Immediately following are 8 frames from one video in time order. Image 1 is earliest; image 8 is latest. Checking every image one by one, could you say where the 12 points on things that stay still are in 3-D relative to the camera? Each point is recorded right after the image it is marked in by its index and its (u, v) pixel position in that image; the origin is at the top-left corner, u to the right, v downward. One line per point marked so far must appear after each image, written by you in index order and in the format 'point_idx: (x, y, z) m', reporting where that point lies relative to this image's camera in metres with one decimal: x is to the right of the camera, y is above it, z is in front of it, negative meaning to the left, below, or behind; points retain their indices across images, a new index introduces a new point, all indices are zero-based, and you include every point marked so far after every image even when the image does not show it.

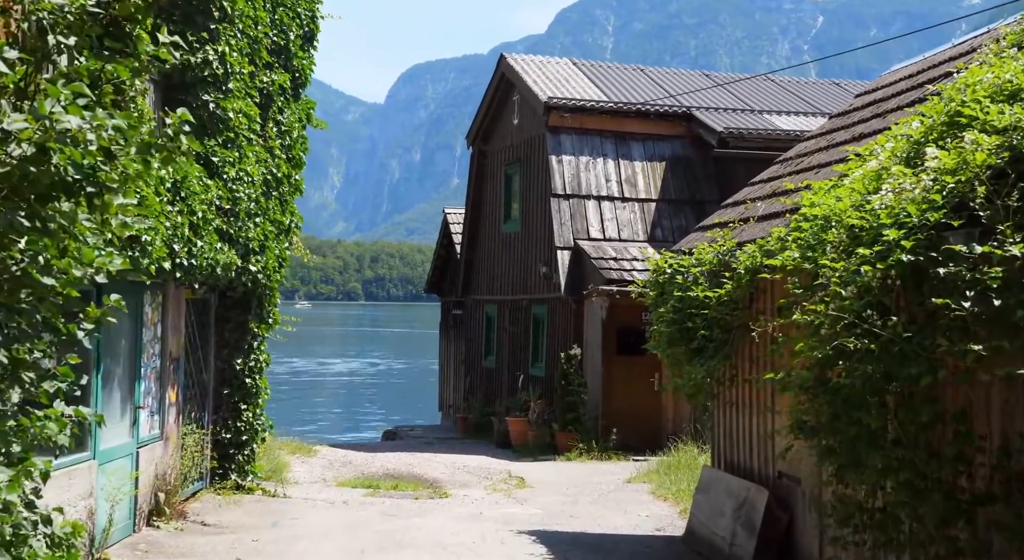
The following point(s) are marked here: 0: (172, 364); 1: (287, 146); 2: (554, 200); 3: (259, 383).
0: (-3.0, -0.7, +11.8) m
1: (-2.2, +1.3, +13.3) m
2: (+0.6, +1.2, +19.8) m
3: (-2.5, -1.0, +13.5) m
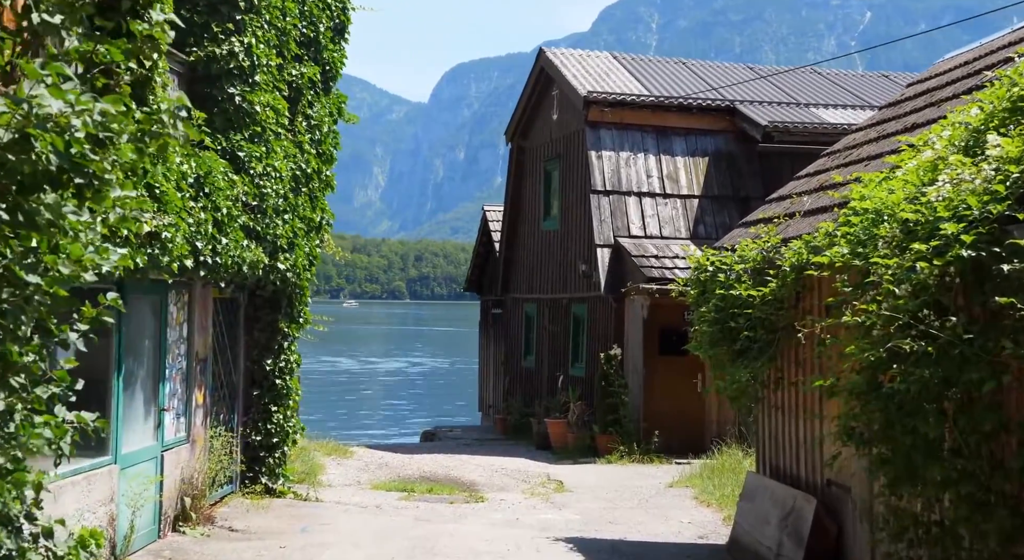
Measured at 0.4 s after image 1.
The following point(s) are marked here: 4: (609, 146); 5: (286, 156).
0: (-2.7, -0.7, +11.5) m
1: (-1.9, +1.3, +13.0) m
2: (+1.2, +1.2, +19.4) m
3: (-2.2, -1.0, +13.2) m
4: (+1.4, +2.0, +19.8) m
5: (-2.0, +1.1, +12.1) m
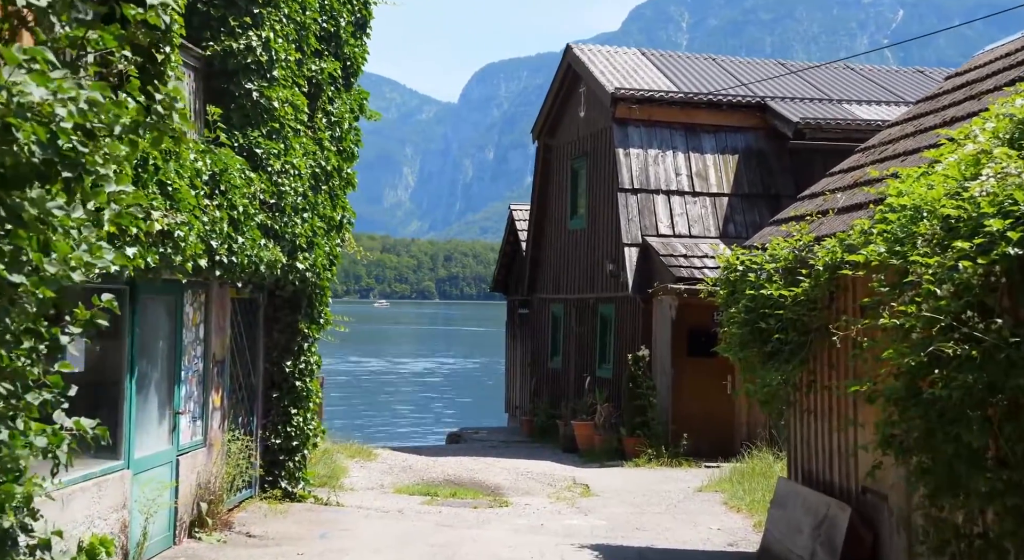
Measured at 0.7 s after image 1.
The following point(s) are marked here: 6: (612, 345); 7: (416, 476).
0: (-2.5, -0.7, +11.2) m
1: (-1.7, +1.3, +12.7) m
2: (+1.6, +1.2, +19.1) m
3: (-1.9, -1.0, +12.9) m
4: (+1.8, +2.0, +19.5) m
5: (-1.8, +1.1, +11.8) m
6: (+1.5, -1.0, +19.7) m
7: (-1.2, -2.5, +16.9) m
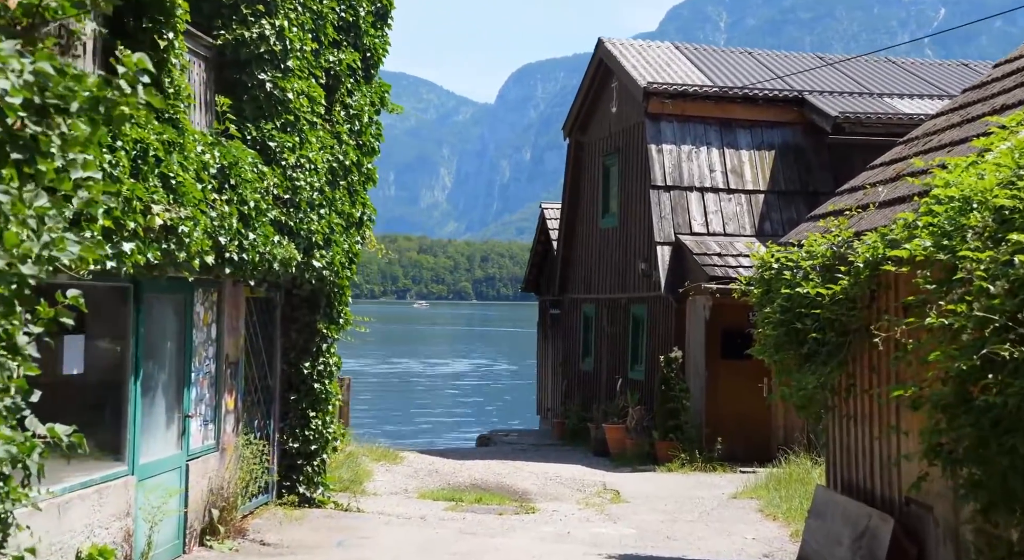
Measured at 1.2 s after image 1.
0: (-2.3, -0.7, +10.8) m
1: (-1.4, +1.4, +12.3) m
2: (+2.0, +1.2, +18.6) m
3: (-1.7, -1.0, +12.5) m
4: (+2.2, +2.0, +18.9) m
5: (-1.6, +1.1, +11.4) m
6: (+1.9, -0.9, +19.2) m
7: (-0.9, -2.4, +16.4) m
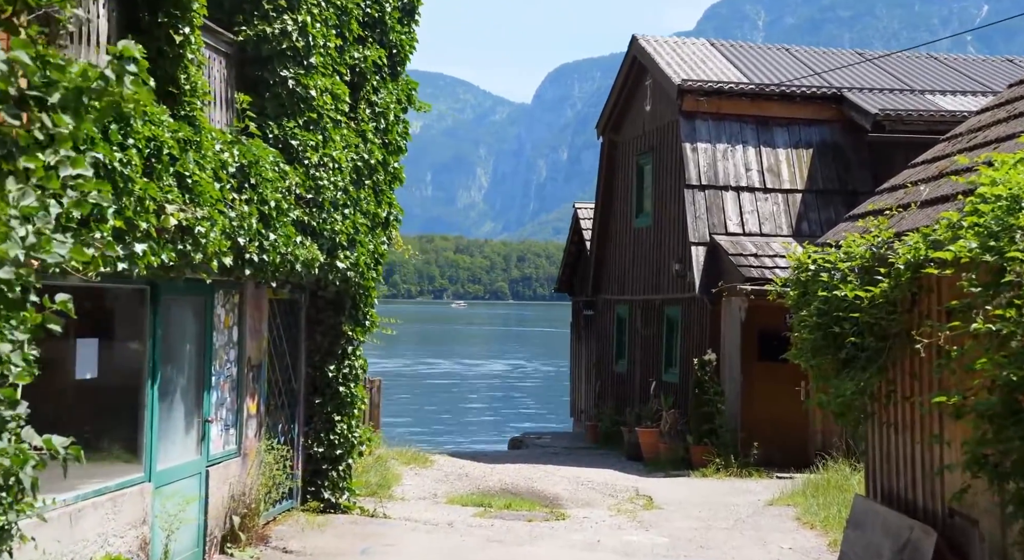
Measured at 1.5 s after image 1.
0: (-2.1, -0.7, +10.6) m
1: (-1.2, +1.3, +12.1) m
2: (+2.4, +1.2, +18.2) m
3: (-1.4, -1.0, +12.3) m
4: (+2.7, +2.0, +18.6) m
5: (-1.4, +1.1, +11.1) m
6: (+2.3, -1.0, +18.9) m
7: (-0.5, -2.5, +16.1) m
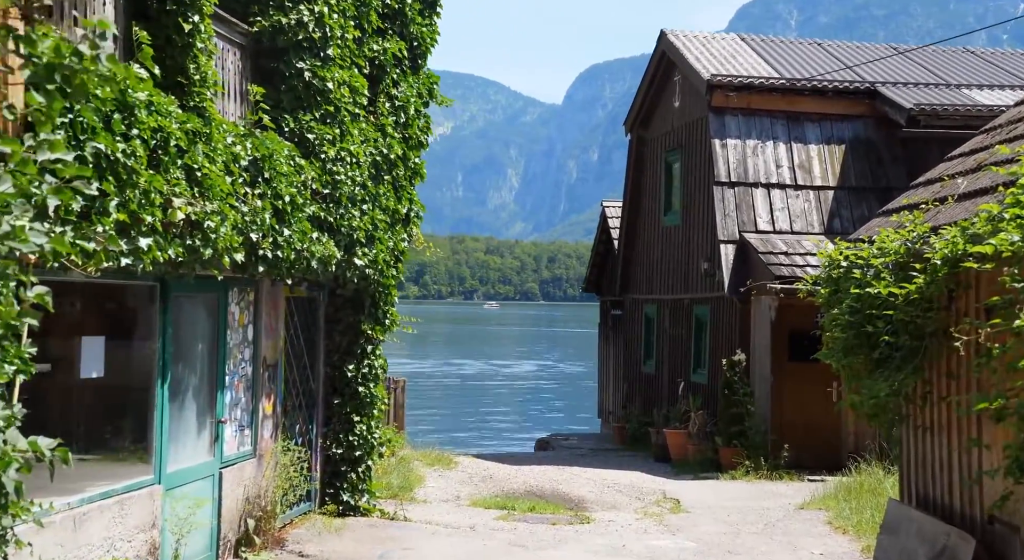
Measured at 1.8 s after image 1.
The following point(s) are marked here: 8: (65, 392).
0: (-1.9, -0.7, +10.4) m
1: (-1.0, +1.4, +11.8) m
2: (+2.7, +1.2, +17.9) m
3: (-1.2, -1.0, +12.0) m
4: (+3.0, +2.0, +18.2) m
5: (-1.2, +1.1, +10.9) m
6: (+2.7, -0.9, +18.5) m
7: (-0.2, -2.4, +15.9) m
8: (-2.5, -0.6, +7.5) m
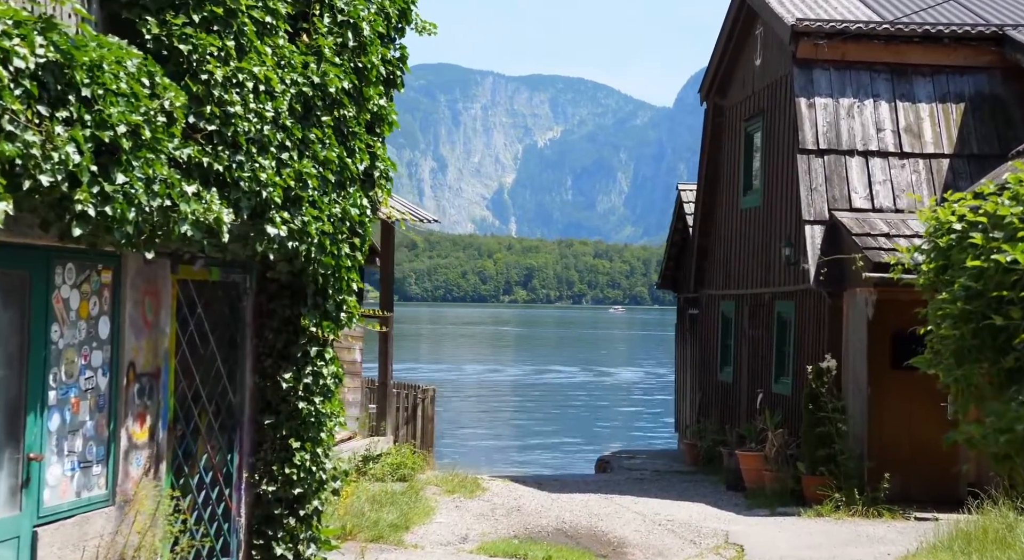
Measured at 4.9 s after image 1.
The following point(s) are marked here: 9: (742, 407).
0: (-2.1, -0.6, +7.4) m
1: (-1.0, +1.5, +8.8) m
2: (+3.1, +1.3, +14.6) m
3: (-1.3, -0.9, +9.0) m
4: (+3.5, +2.1, +14.9) m
5: (-1.3, +1.3, +7.9) m
6: (+3.1, -0.8, +15.2) m
7: (+0.1, -2.3, +12.8) m
8: (-2.9, -0.5, +4.6) m
9: (+3.0, -1.6, +17.3) m
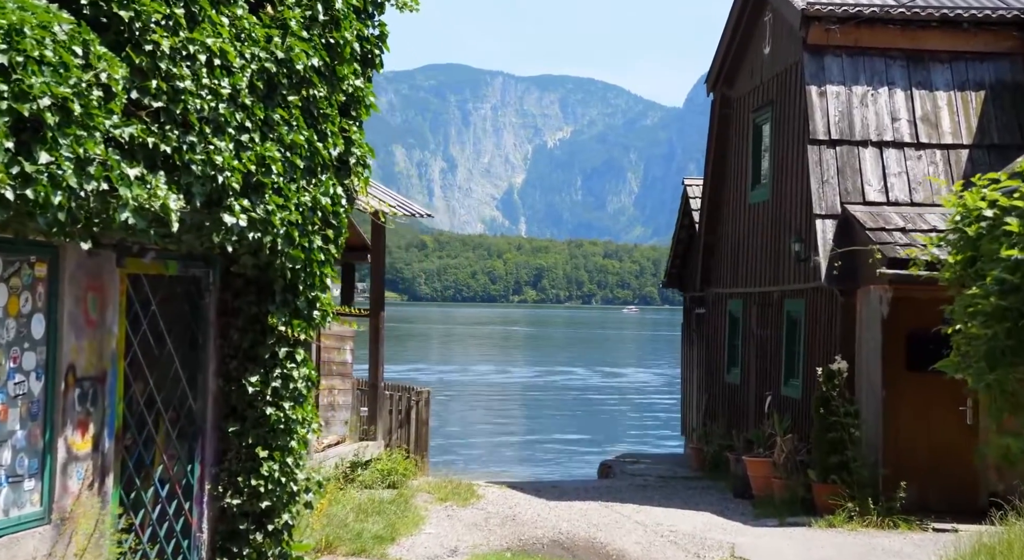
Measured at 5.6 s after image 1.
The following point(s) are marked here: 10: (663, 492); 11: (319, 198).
0: (-2.2, -0.5, +6.7) m
1: (-1.1, +1.5, +8.1) m
2: (+3.1, +1.4, +13.8) m
3: (-1.4, -0.8, +8.3) m
4: (+3.4, +2.1, +14.2) m
5: (-1.4, +1.3, +7.2) m
6: (+3.1, -0.8, +14.5) m
7: (0.0, -2.3, +12.1) m
8: (-3.0, -0.4, +3.9) m
9: (+2.9, -1.6, +16.6) m
10: (+1.7, -2.4, +15.4) m
11: (-1.2, +0.5, +8.0) m
